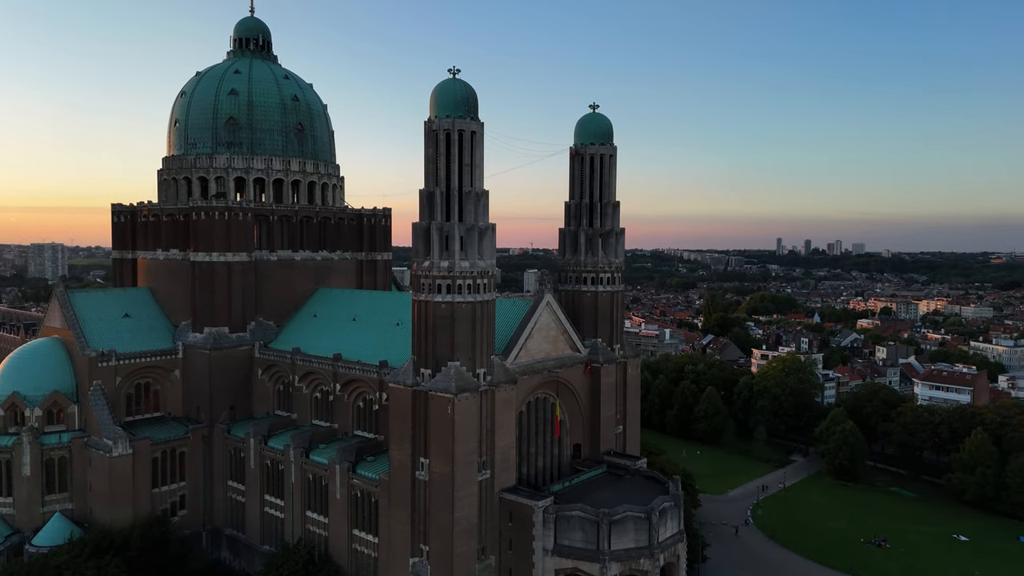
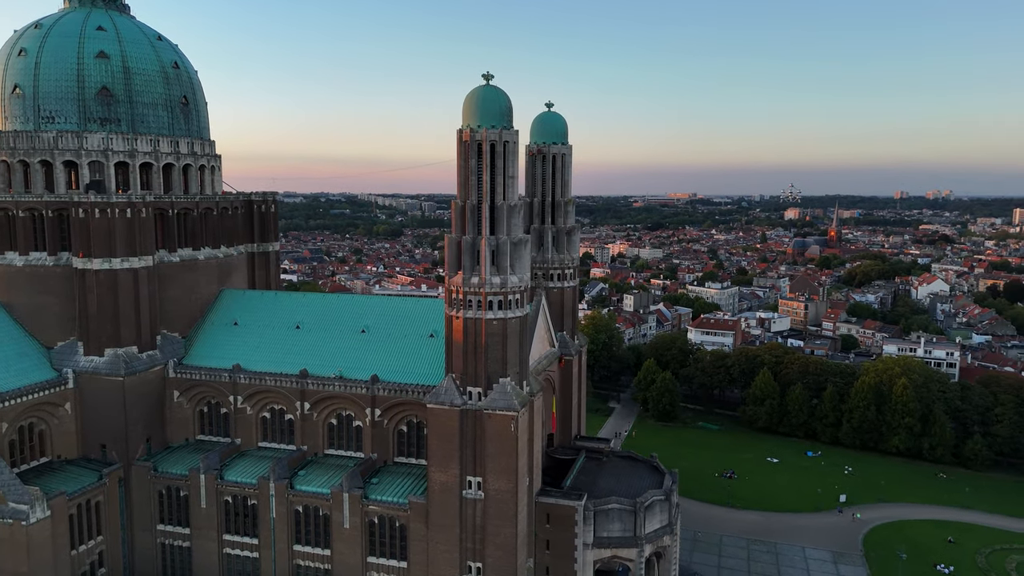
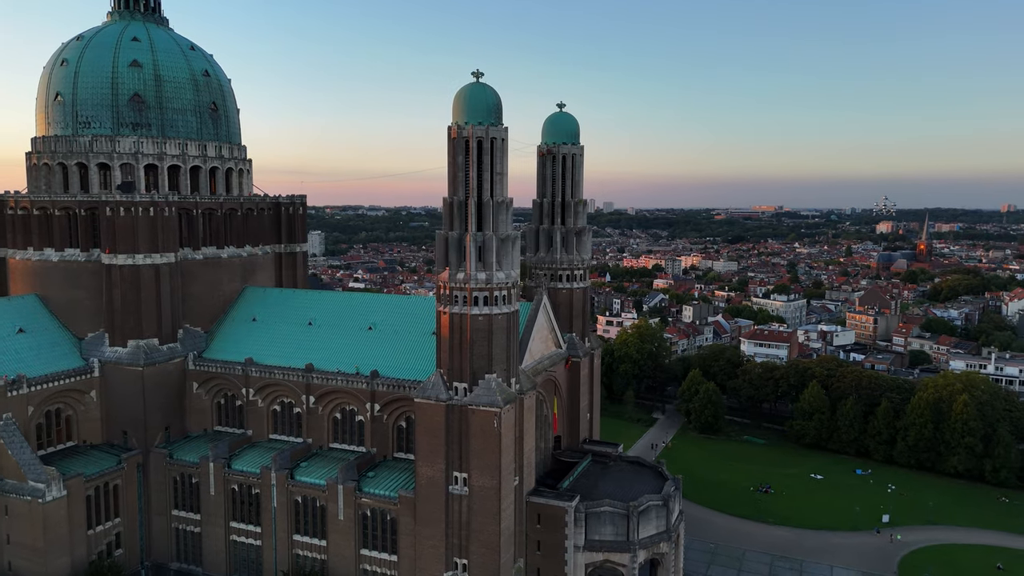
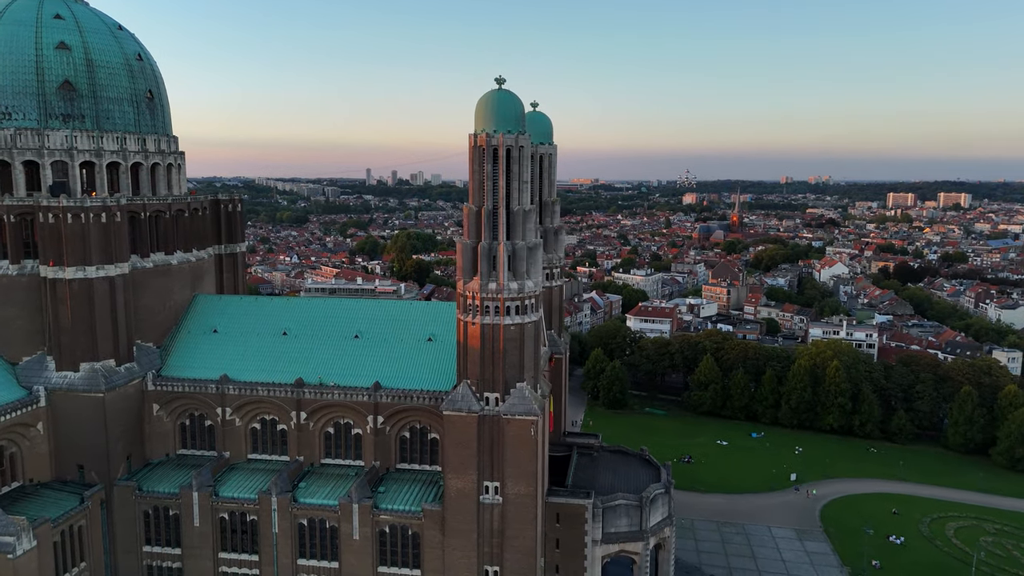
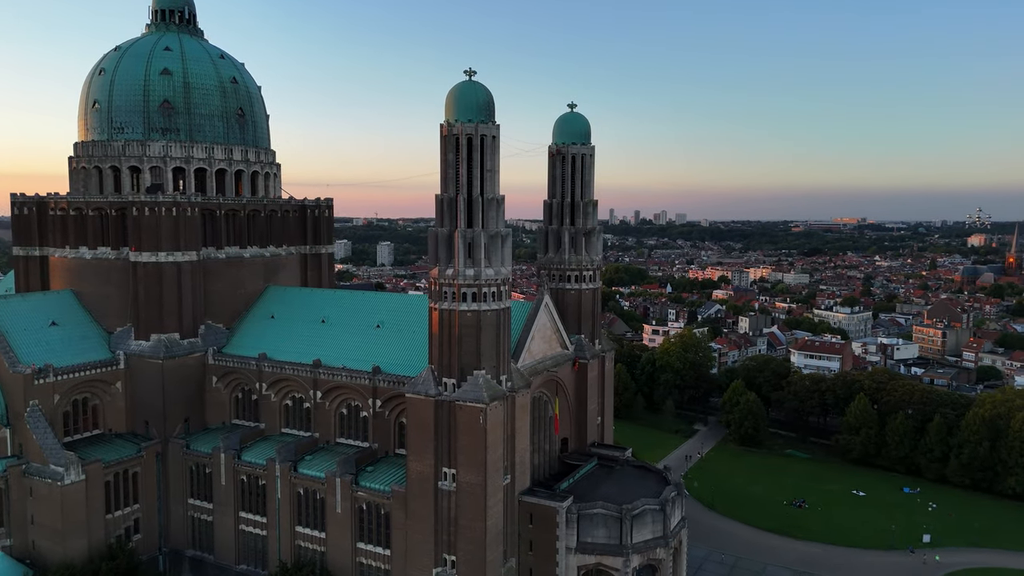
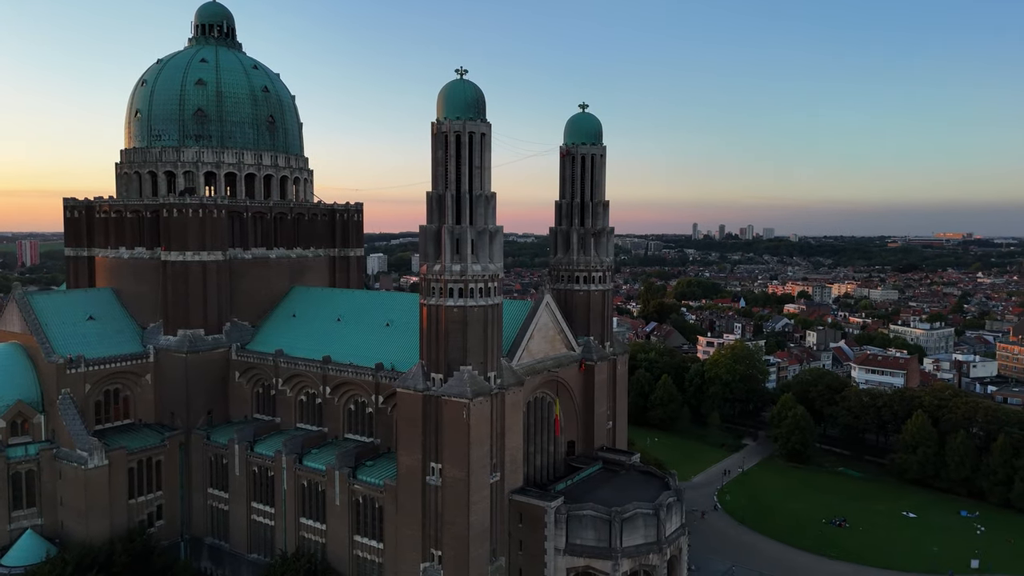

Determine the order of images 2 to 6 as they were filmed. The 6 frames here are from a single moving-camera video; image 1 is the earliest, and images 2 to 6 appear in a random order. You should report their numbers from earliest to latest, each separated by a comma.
6, 5, 3, 2, 4
